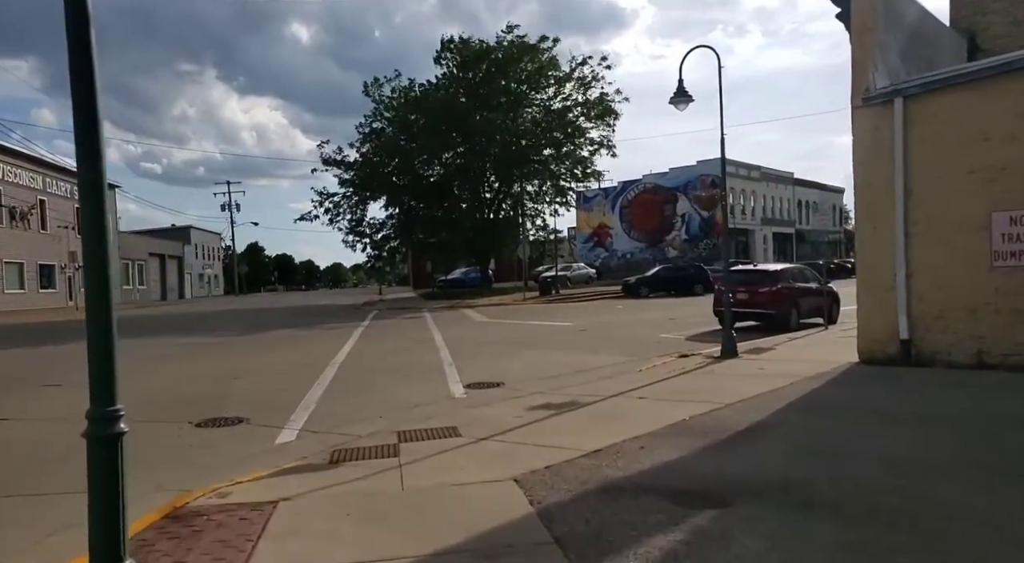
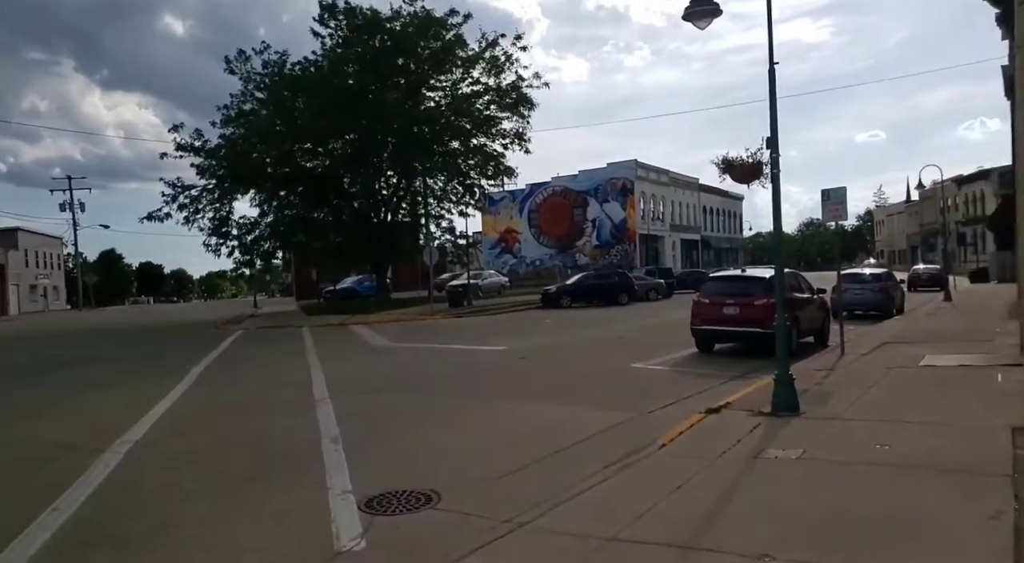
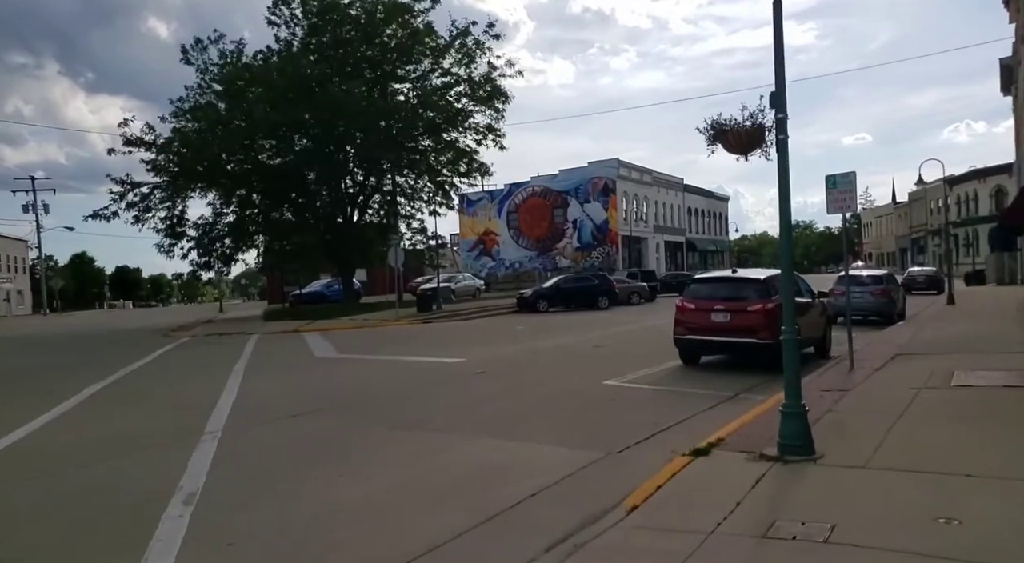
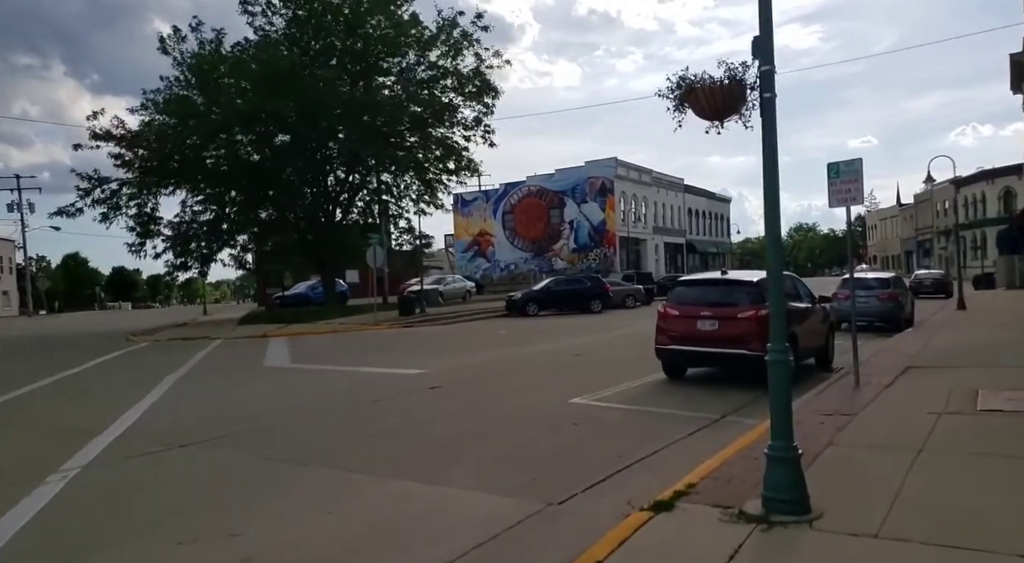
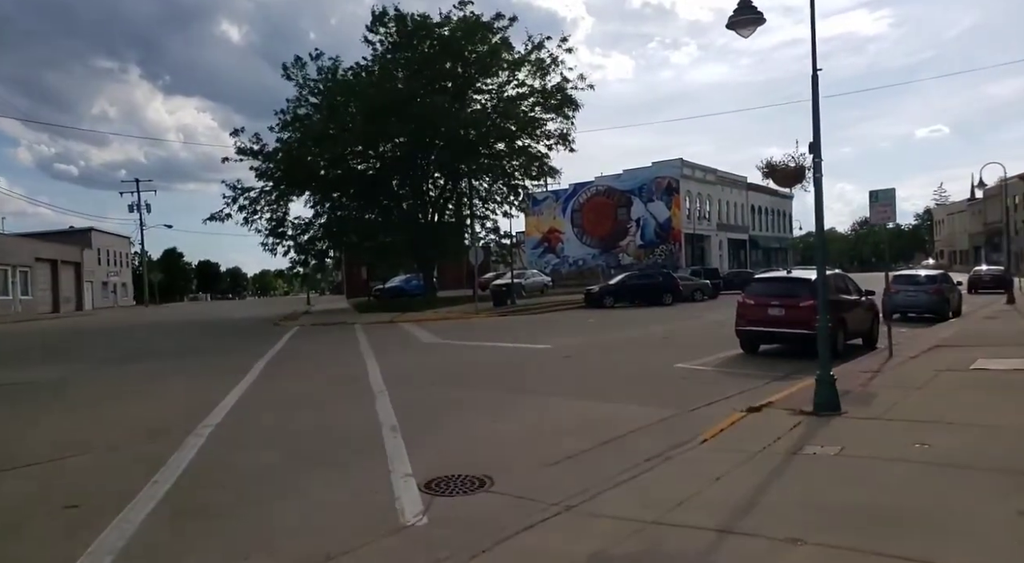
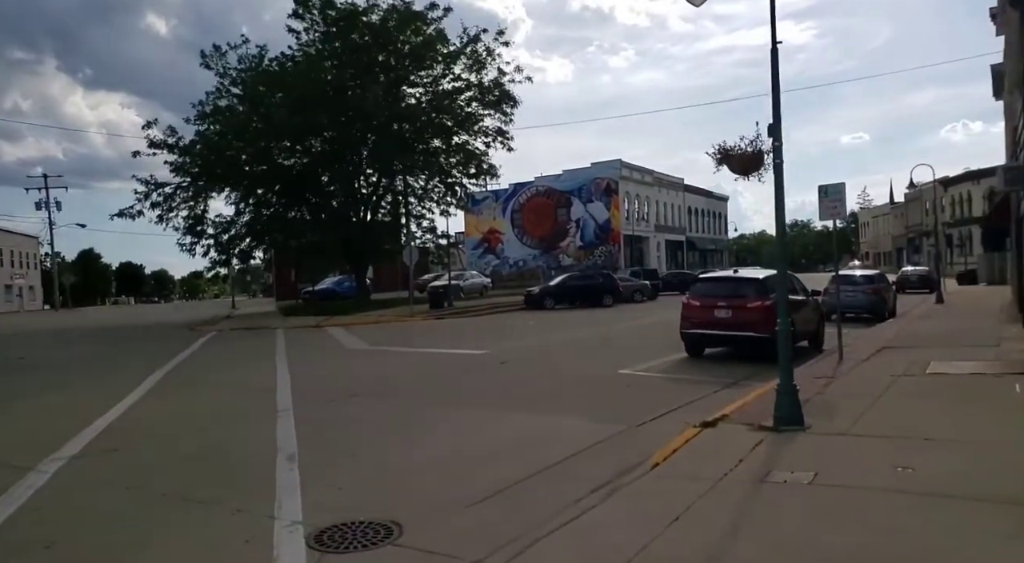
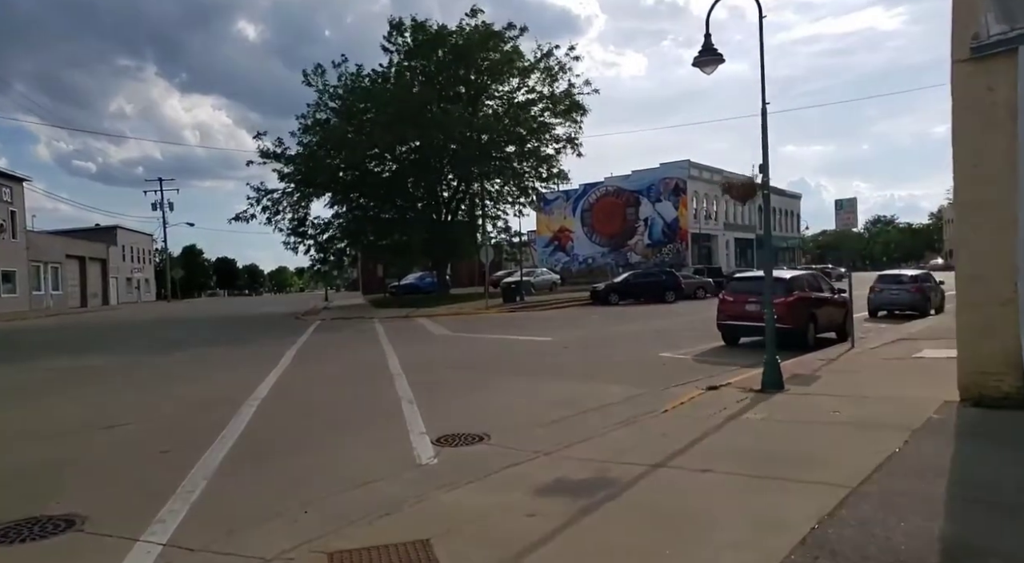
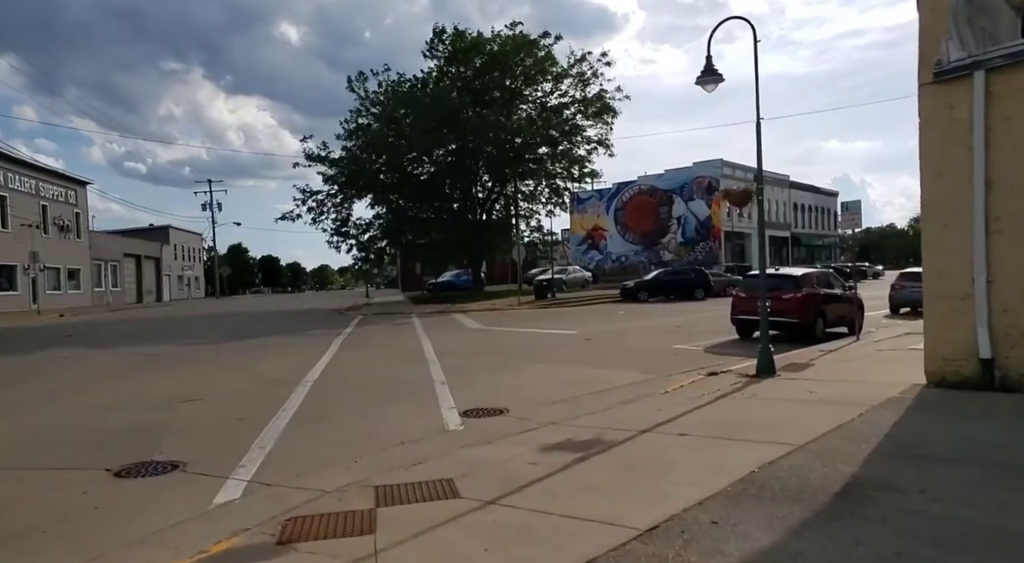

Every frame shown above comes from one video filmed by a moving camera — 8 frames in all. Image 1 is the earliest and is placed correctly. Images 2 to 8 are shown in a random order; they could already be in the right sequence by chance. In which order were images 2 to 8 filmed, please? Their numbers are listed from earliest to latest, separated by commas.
8, 7, 5, 2, 6, 3, 4
